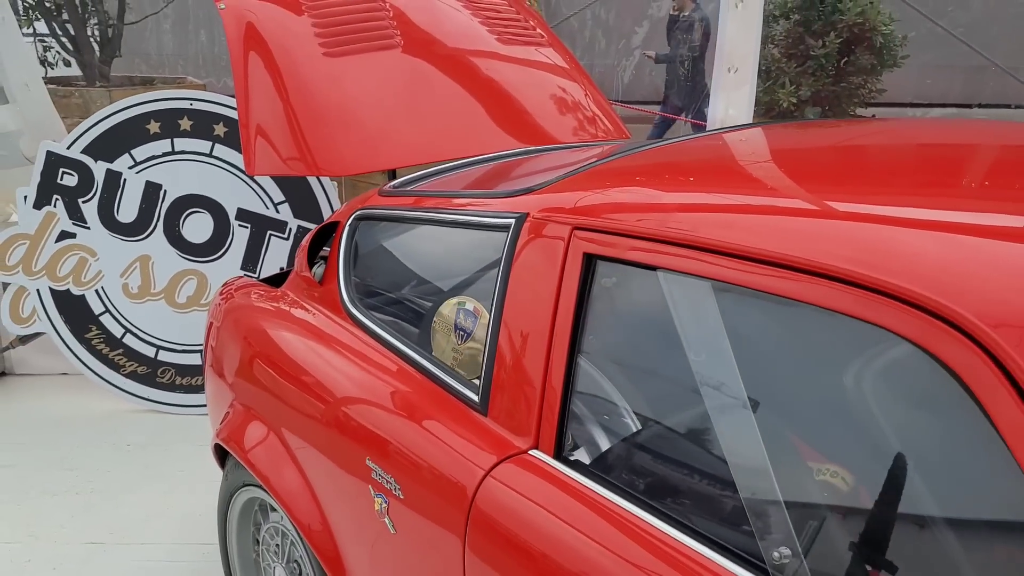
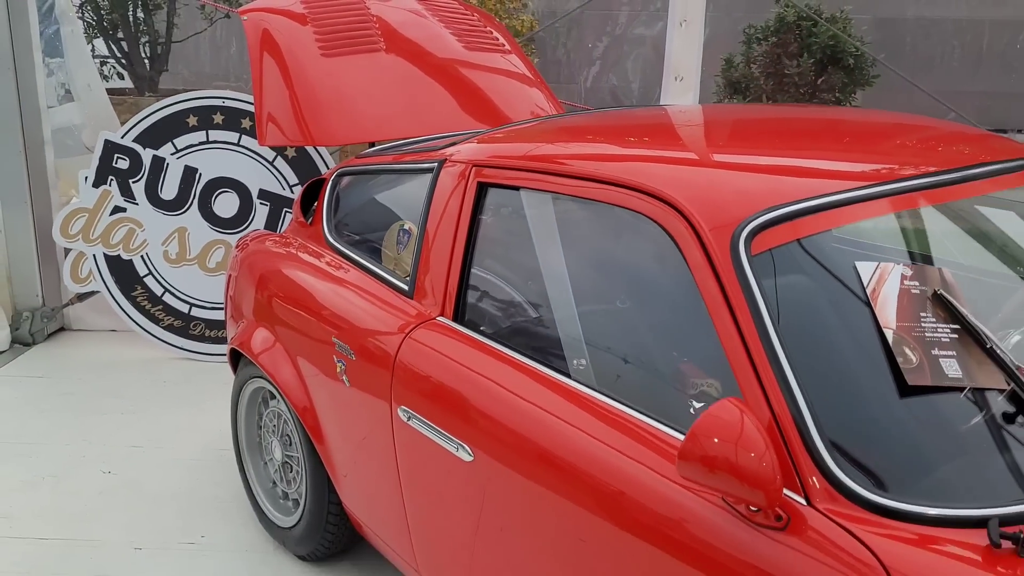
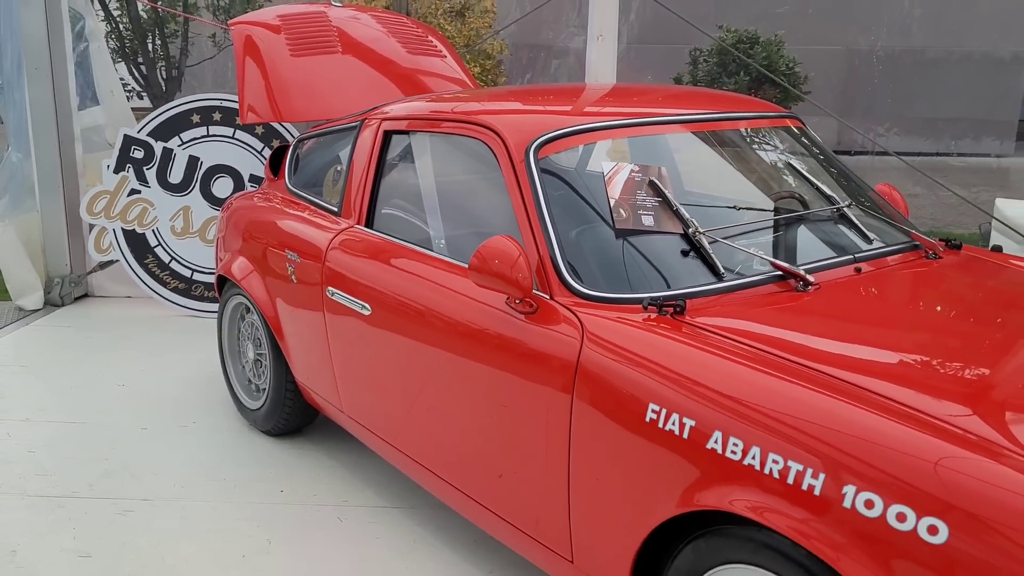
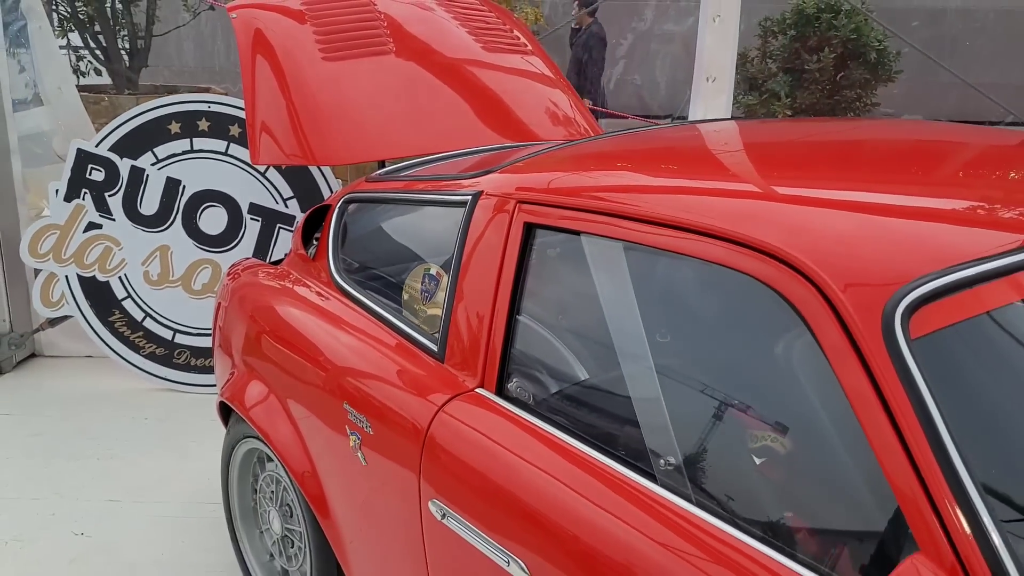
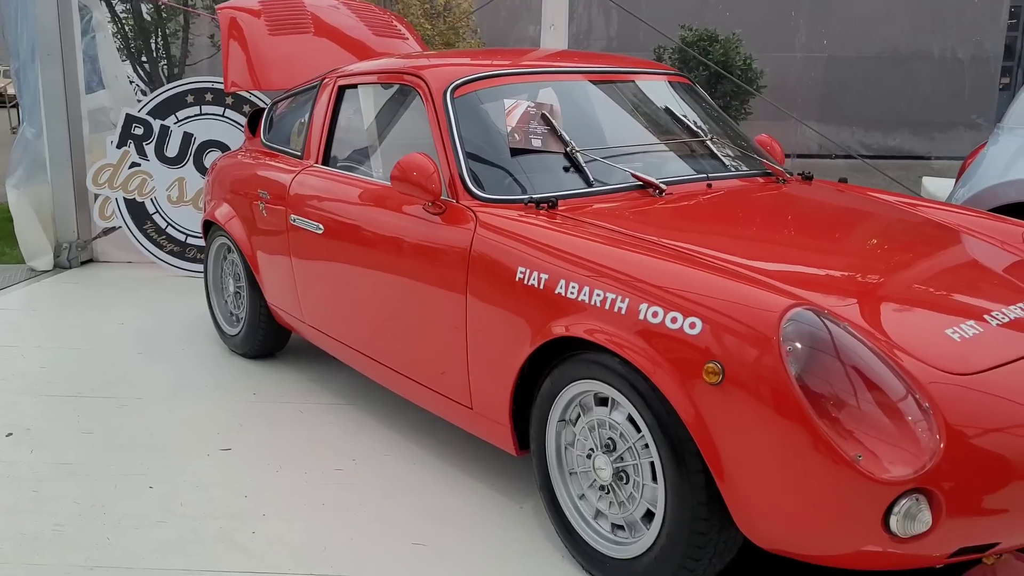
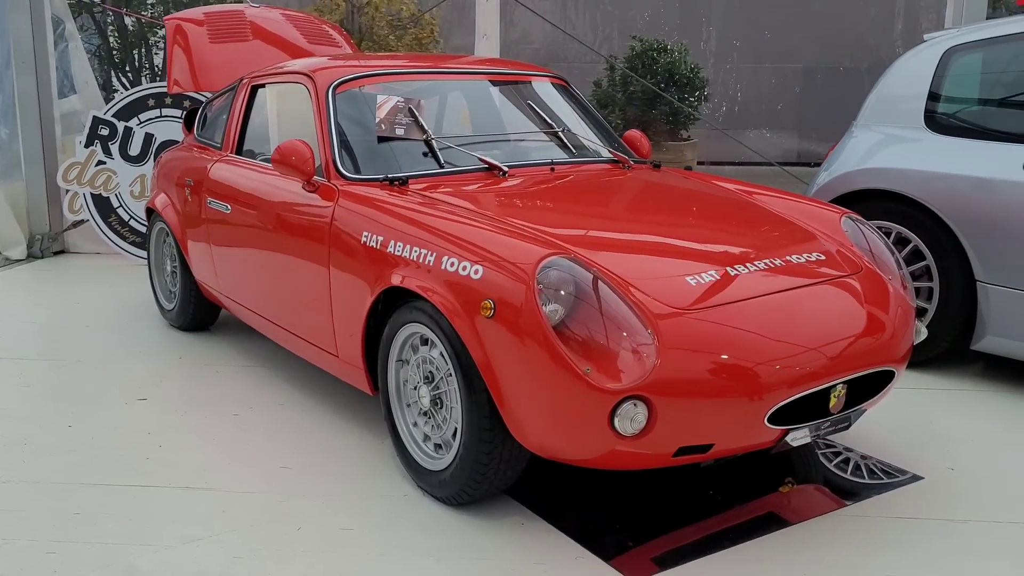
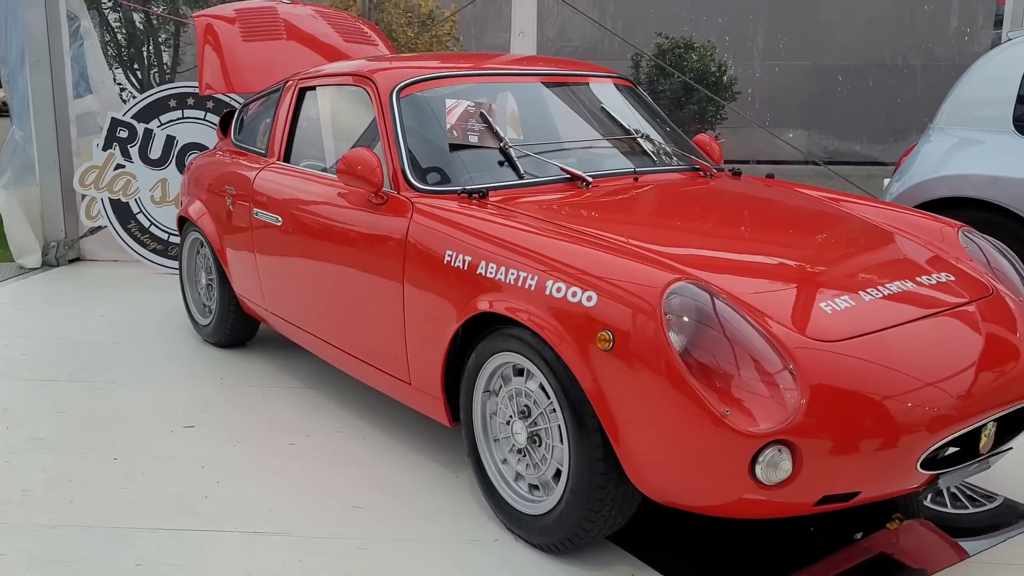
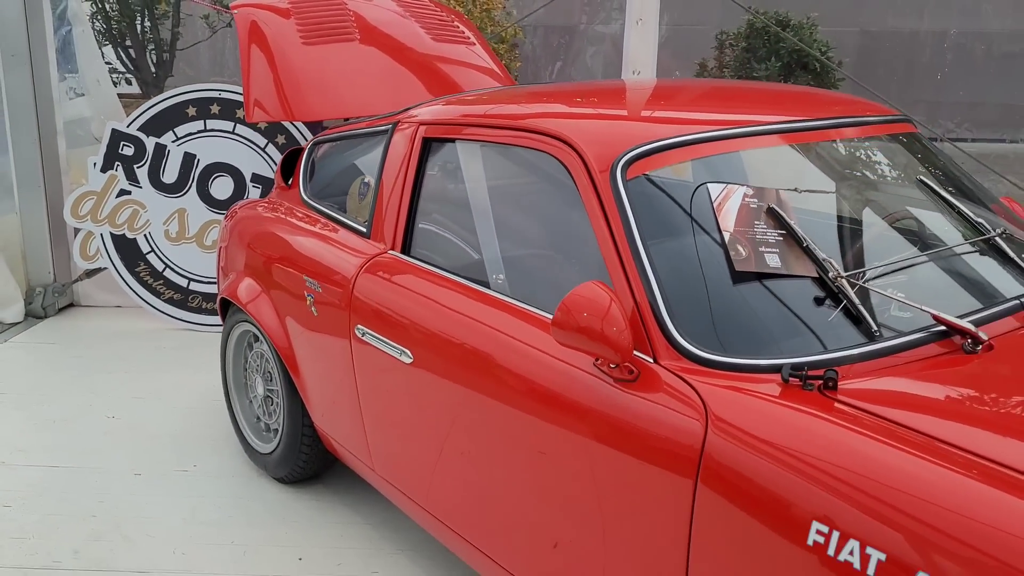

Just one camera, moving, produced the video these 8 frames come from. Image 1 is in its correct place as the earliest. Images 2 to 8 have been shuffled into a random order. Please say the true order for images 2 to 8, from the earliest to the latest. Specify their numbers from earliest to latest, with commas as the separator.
4, 2, 8, 3, 5, 7, 6
